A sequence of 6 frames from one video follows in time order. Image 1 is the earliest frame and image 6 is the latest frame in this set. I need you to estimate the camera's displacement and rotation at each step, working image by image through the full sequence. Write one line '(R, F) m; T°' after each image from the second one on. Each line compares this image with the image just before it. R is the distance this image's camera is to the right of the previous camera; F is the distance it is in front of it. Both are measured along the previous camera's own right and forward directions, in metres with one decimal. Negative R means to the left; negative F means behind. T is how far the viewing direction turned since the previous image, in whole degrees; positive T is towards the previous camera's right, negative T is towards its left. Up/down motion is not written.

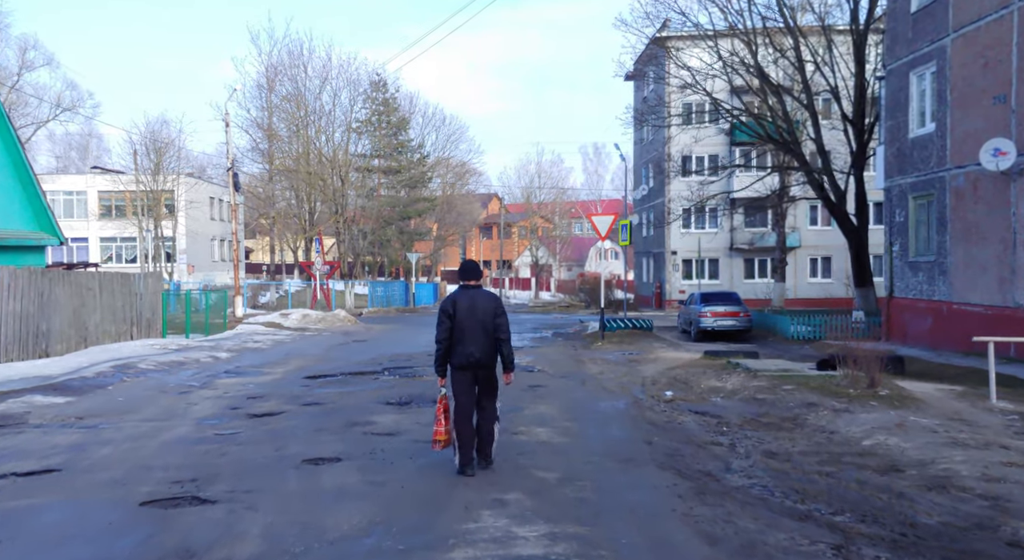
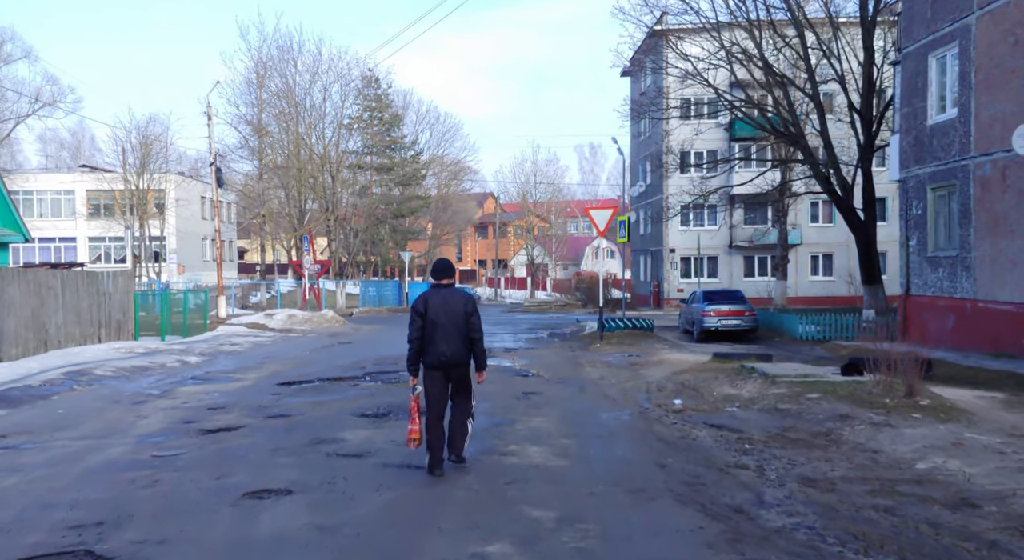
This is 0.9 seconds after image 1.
(+0.1, +1.3) m; 0°
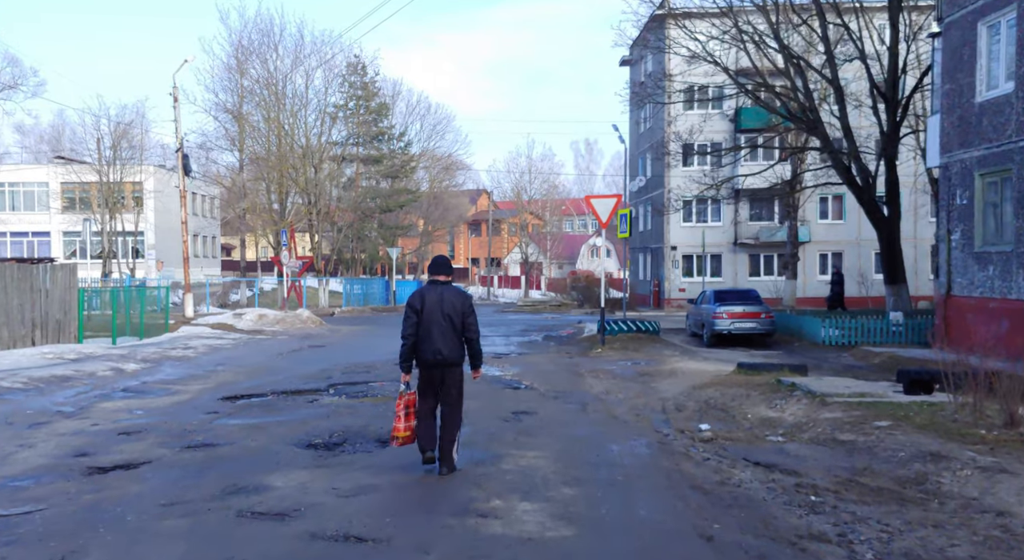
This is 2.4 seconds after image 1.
(+0.1, +2.2) m; 0°
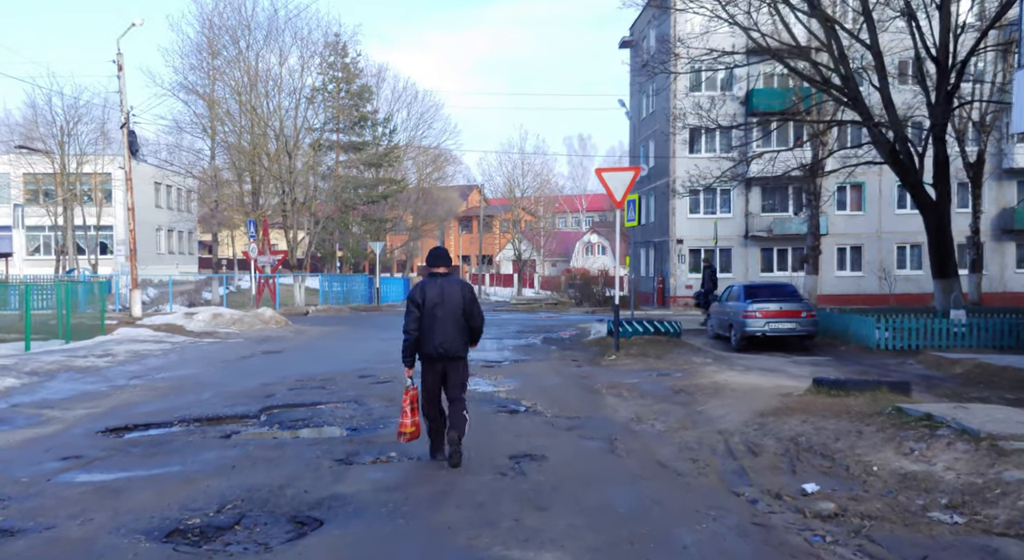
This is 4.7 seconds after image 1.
(0.0, +3.3) m; +1°
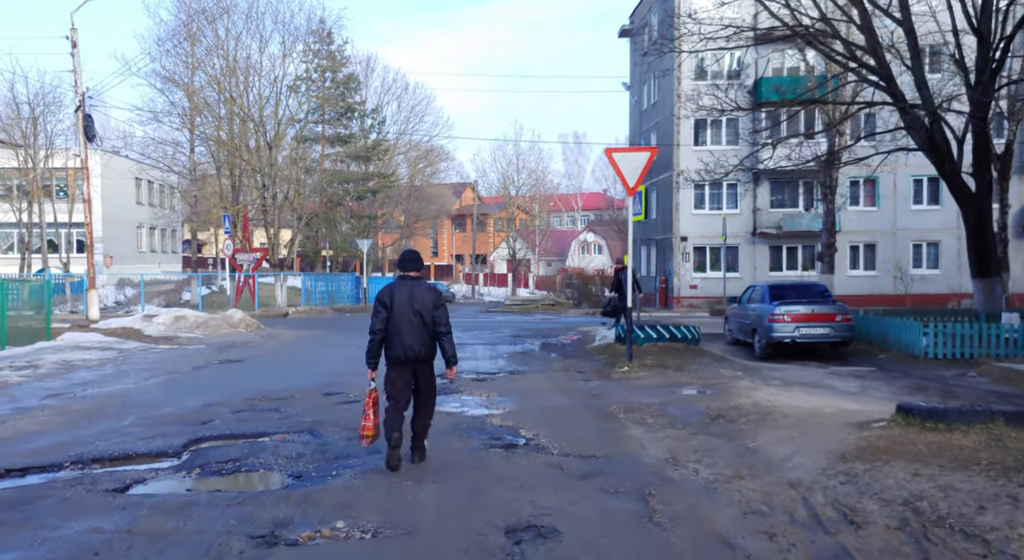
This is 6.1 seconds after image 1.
(0.0, +2.2) m; 0°
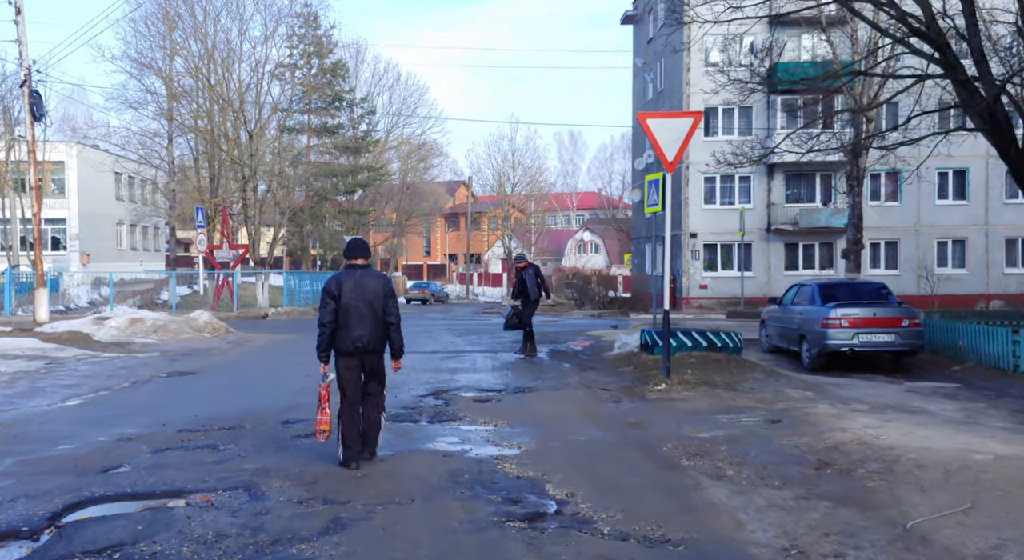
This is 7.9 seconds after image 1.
(-0.2, +2.5) m; 0°
